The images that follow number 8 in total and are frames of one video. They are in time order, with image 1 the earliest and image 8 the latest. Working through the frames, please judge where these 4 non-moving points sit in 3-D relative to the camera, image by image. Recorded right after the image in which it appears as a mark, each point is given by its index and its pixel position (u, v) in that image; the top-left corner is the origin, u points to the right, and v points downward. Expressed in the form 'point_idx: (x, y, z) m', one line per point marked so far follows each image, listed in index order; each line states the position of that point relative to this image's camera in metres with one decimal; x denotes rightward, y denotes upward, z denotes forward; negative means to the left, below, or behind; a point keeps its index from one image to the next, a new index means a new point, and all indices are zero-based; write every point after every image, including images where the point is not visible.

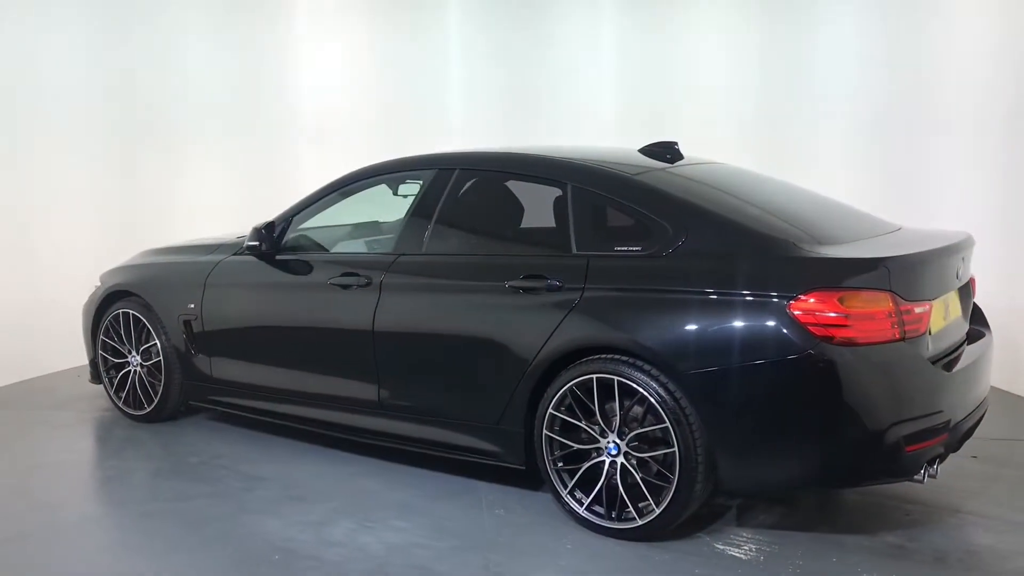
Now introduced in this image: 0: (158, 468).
0: (-1.5, -0.7, +3.2) m
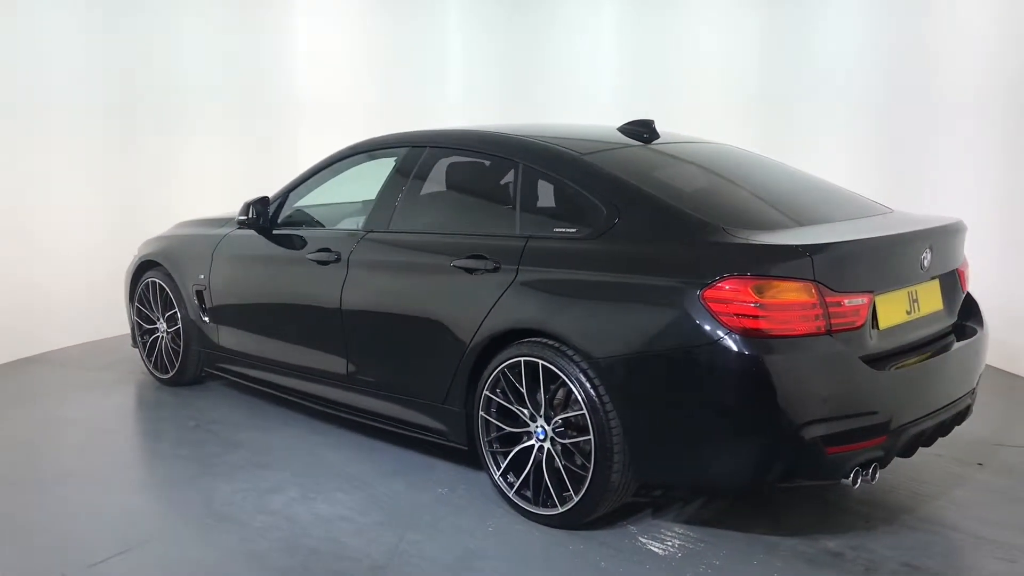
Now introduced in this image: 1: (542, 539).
0: (-1.6, -0.6, +3.4) m
1: (+0.1, -0.7, +2.1) m
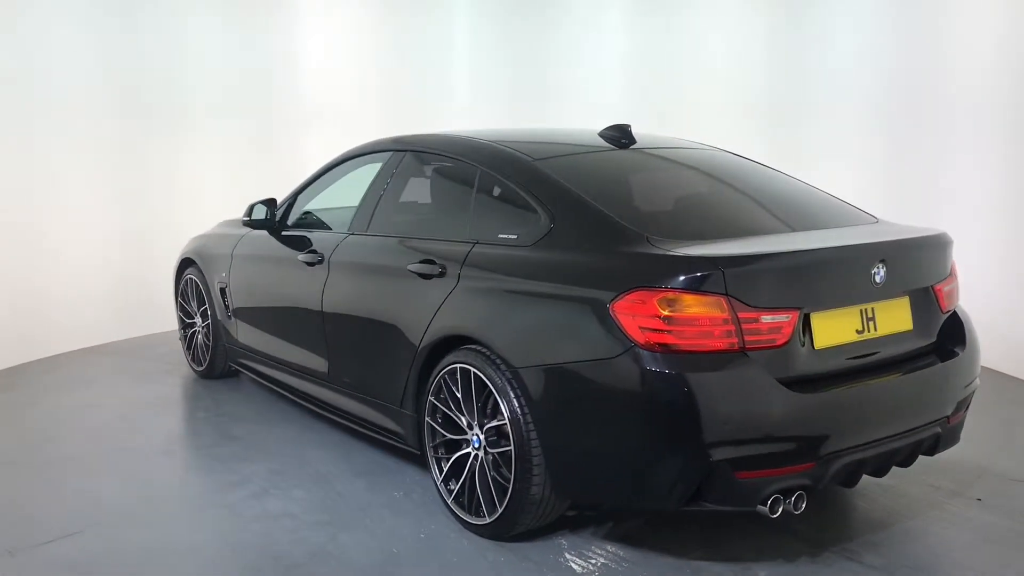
0: (-1.6, -0.6, +3.6) m
1: (-0.1, -0.7, +2.1) m
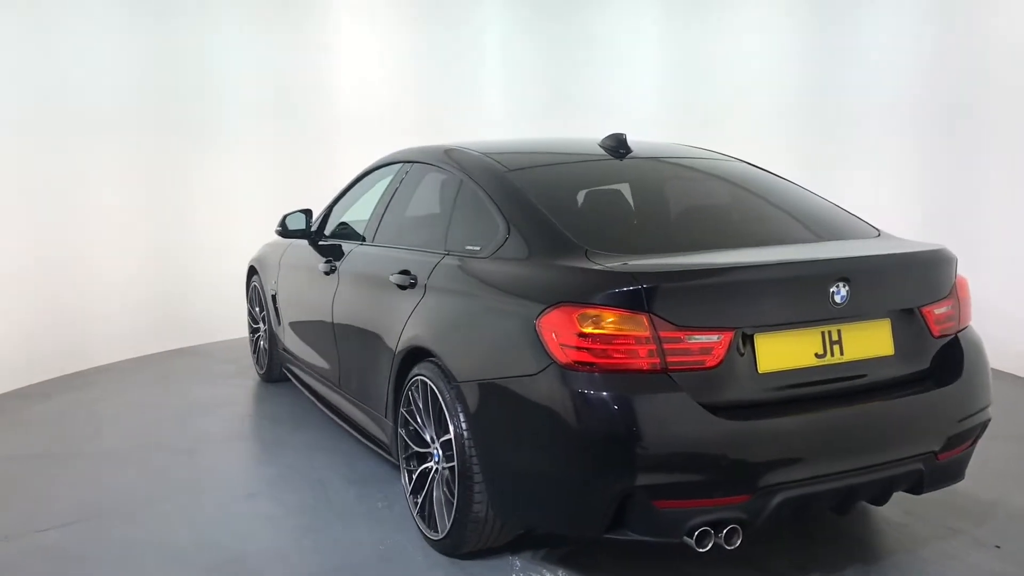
0: (-1.5, -0.6, +3.8) m
1: (-0.3, -0.8, +2.1) m
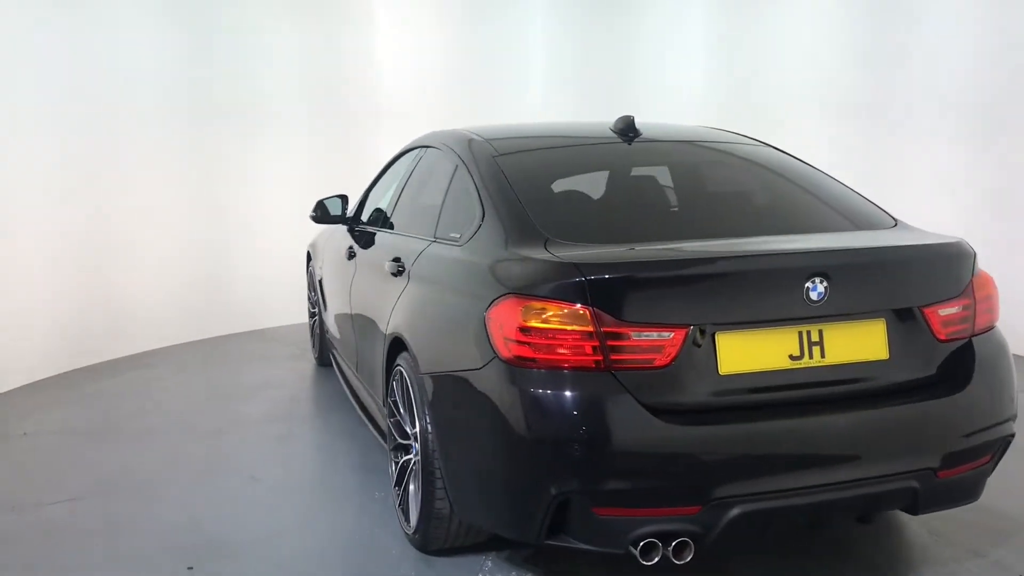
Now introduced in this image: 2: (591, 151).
0: (-1.3, -0.6, +4.0) m
1: (-0.3, -0.7, +2.1) m
2: (+0.3, +0.4, +2.5) m
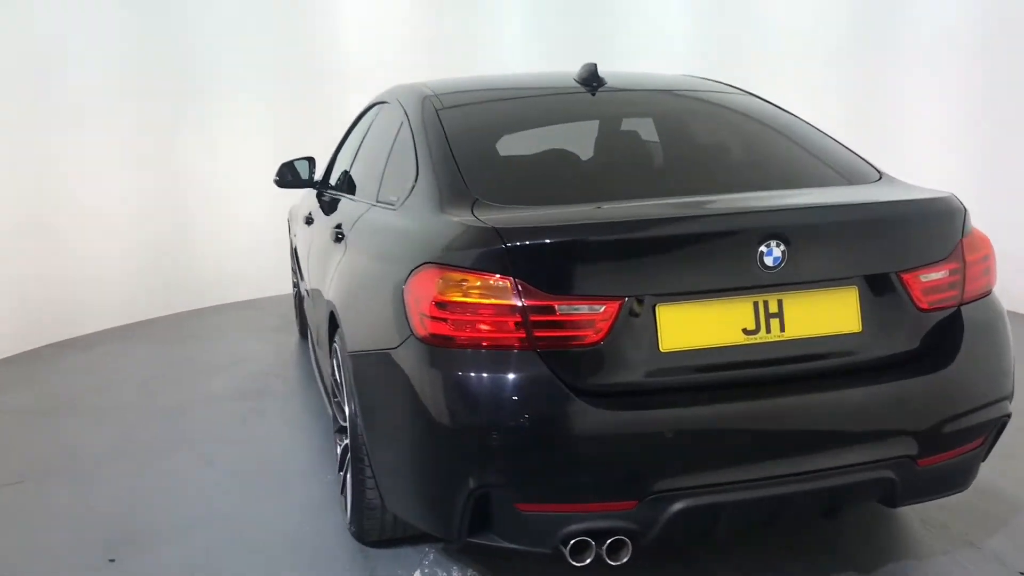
0: (-1.4, -0.4, +3.8) m
1: (-0.5, -0.7, +1.9) m
2: (+0.1, +0.5, +2.2) m
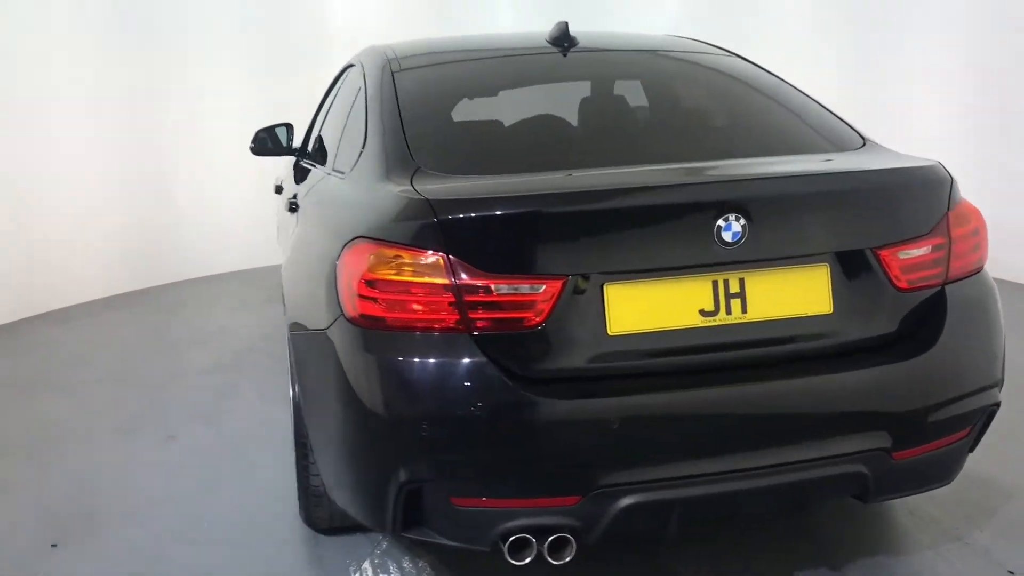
0: (-1.5, -0.3, +3.8) m
1: (-0.6, -0.6, +1.9) m
2: (0.0, +0.6, +2.1) m
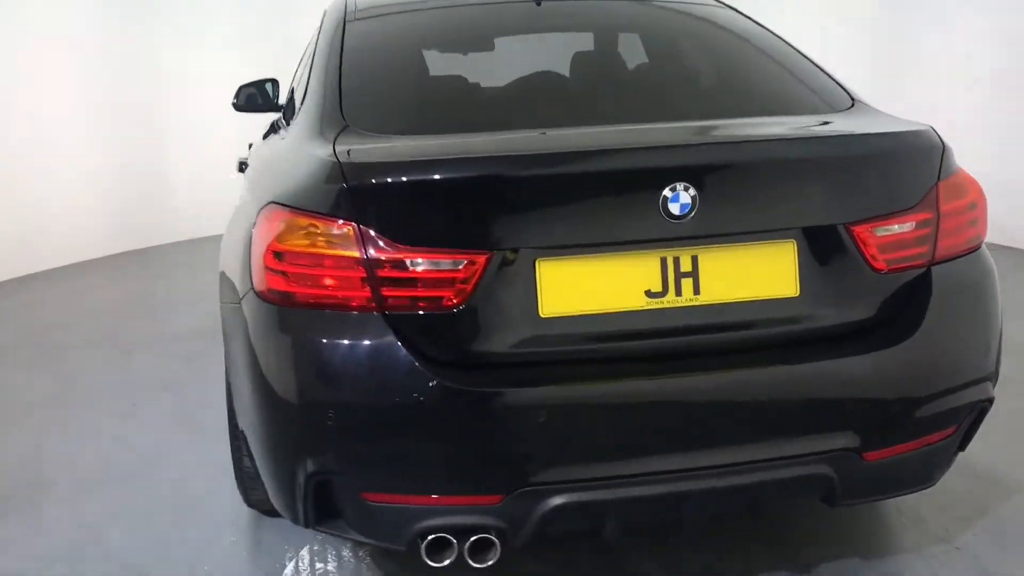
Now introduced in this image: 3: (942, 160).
0: (-1.5, -0.1, +3.7) m
1: (-0.7, -0.5, +1.8) m
2: (-0.1, +0.7, +1.9) m
3: (+0.7, +0.2, +1.3) m
